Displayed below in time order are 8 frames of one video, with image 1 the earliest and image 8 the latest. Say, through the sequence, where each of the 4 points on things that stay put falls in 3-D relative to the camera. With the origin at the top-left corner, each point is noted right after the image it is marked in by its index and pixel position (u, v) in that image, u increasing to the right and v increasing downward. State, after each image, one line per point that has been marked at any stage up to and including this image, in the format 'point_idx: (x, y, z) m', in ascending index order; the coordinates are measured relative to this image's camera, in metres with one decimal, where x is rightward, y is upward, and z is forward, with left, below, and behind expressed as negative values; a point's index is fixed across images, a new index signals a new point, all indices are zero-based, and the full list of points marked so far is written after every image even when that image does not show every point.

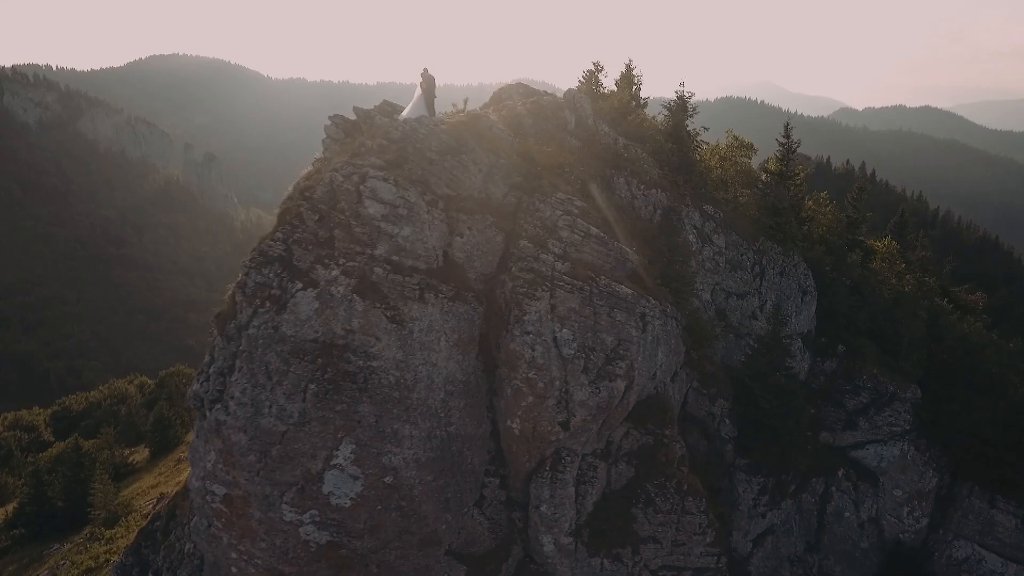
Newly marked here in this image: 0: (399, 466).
0: (-3.4, -5.3, +18.8) m
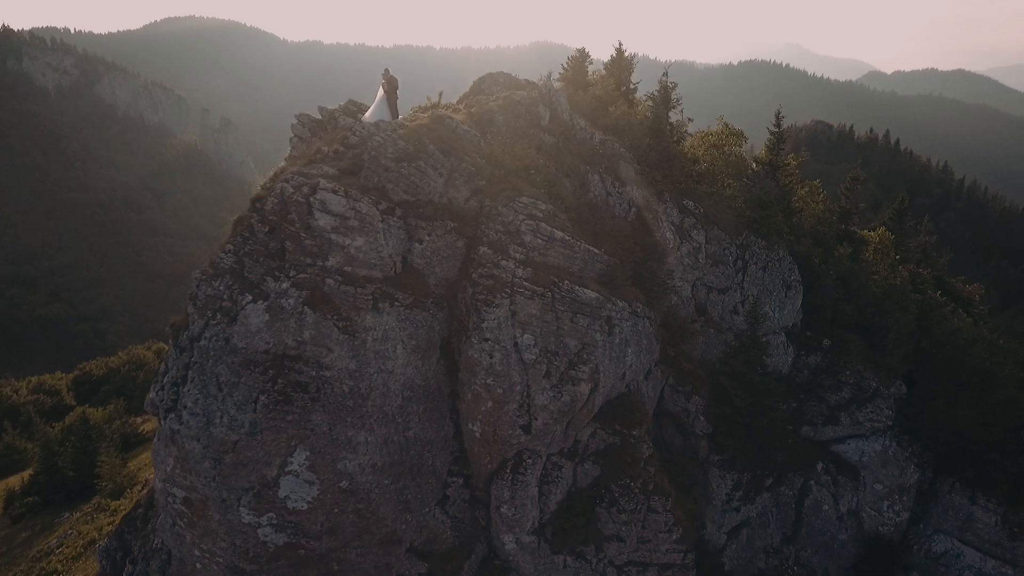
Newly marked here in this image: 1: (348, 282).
0: (-4.8, -5.6, +19.2) m
1: (-5.0, +0.1, +18.4) m
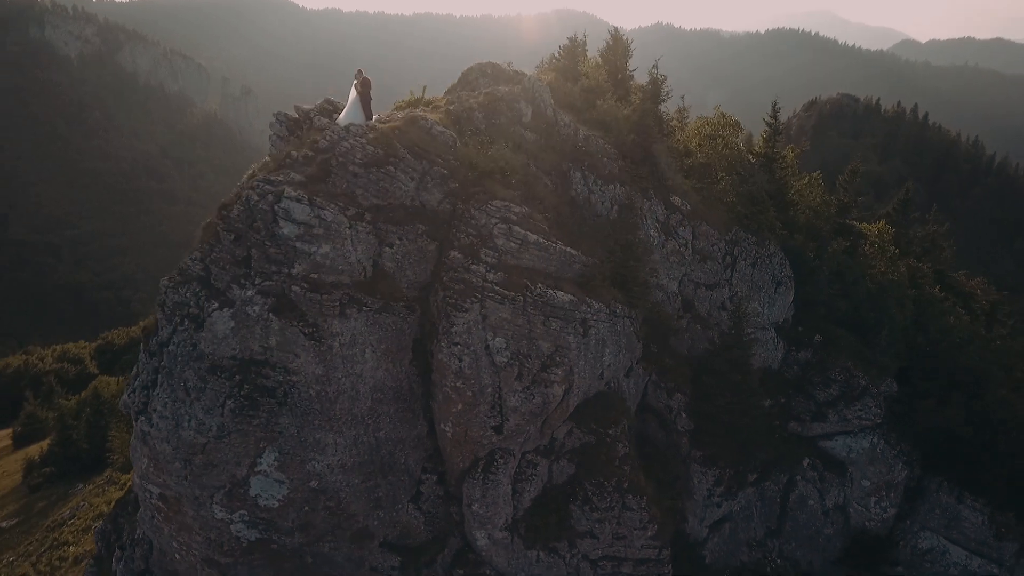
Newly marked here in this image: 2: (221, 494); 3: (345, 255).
0: (-5.9, -5.8, +19.7) m
1: (-6.0, -0.1, +18.7) m
2: (-8.7, -6.2, +18.9) m
3: (-5.1, +1.0, +19.1) m
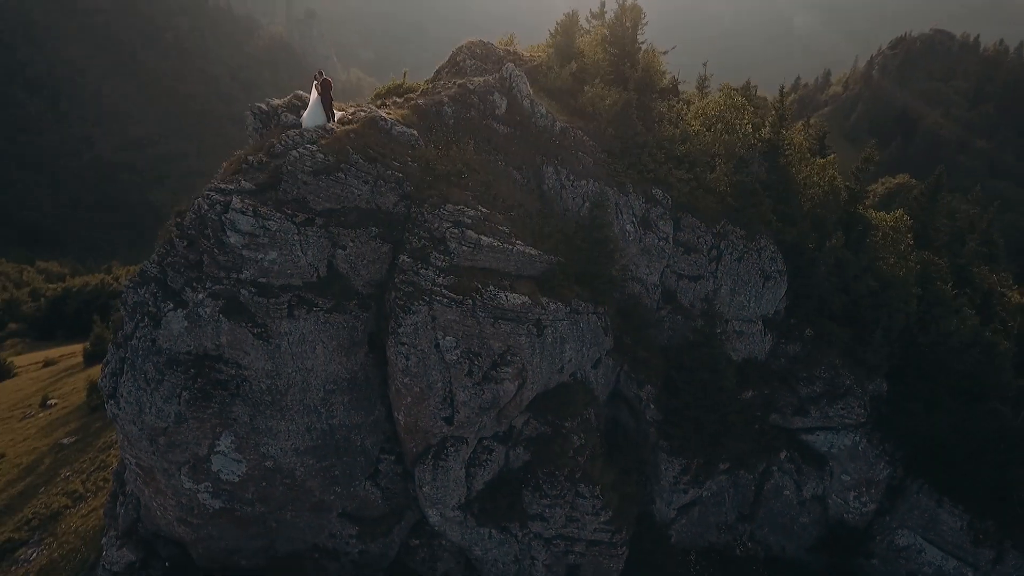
0: (-8.0, -5.7, +21.5) m
1: (-8.0, -0.2, +19.9) m
2: (-10.9, -6.1, +21.1) m
3: (-7.0, +0.9, +20.2) m
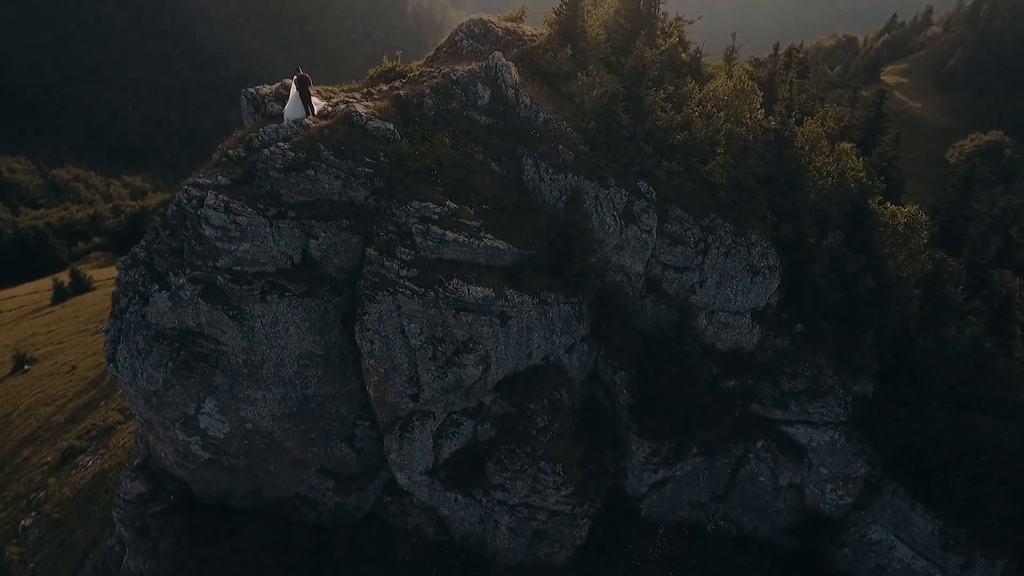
0: (-9.8, -5.0, +24.1) m
1: (-9.6, +0.3, +21.9) m
2: (-12.7, -5.2, +24.0) m
3: (-8.6, +1.3, +22.0) m
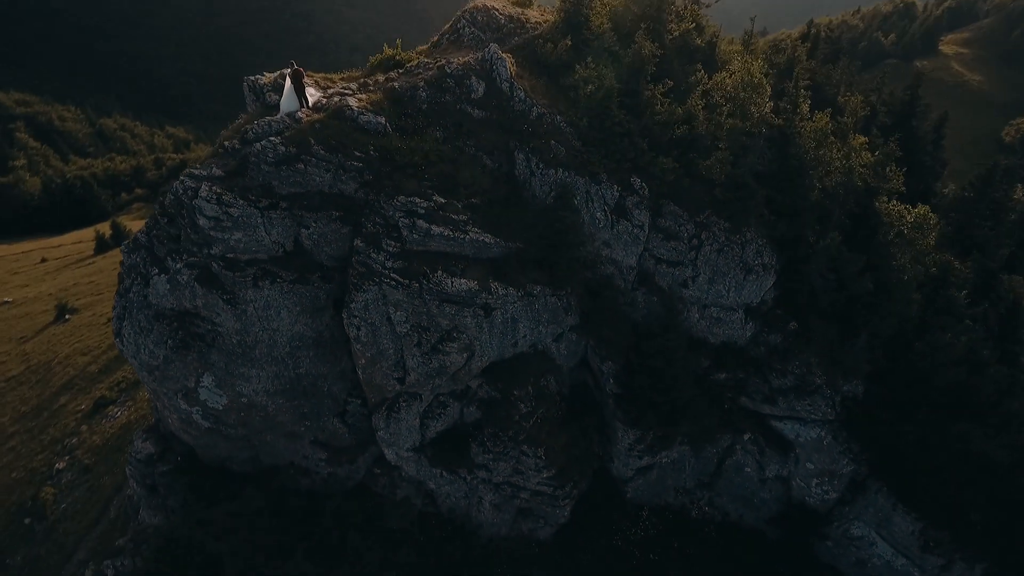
0: (-10.7, -4.3, +25.7) m
1: (-10.4, +0.8, +23.2) m
2: (-13.6, -4.4, +25.8) m
3: (-9.3, +1.8, +23.1) m
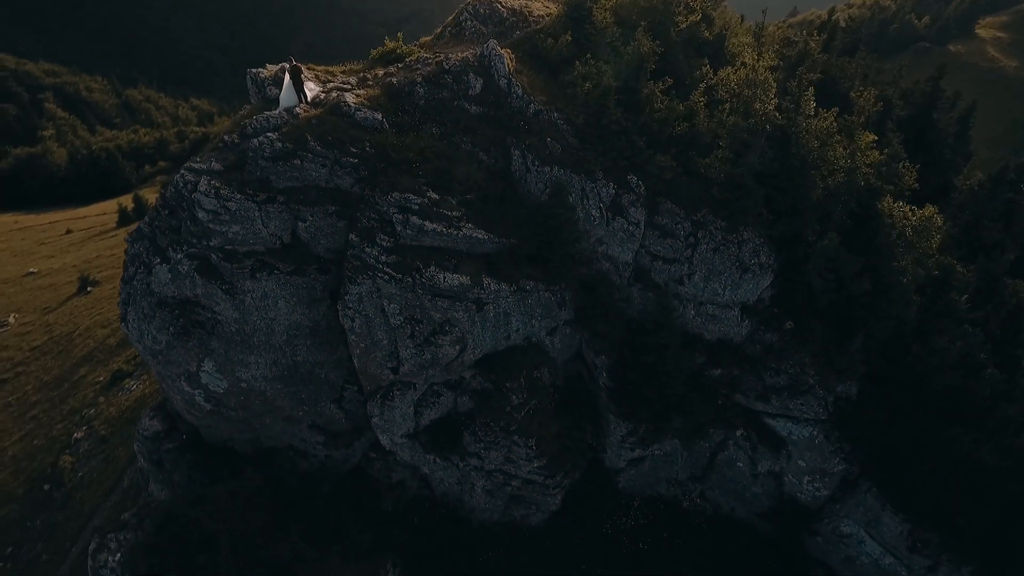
0: (-11.1, -3.8, +26.6) m
1: (-10.8, +1.2, +23.9) m
2: (-14.0, -3.9, +26.8) m
3: (-9.7, +2.2, +23.8) m
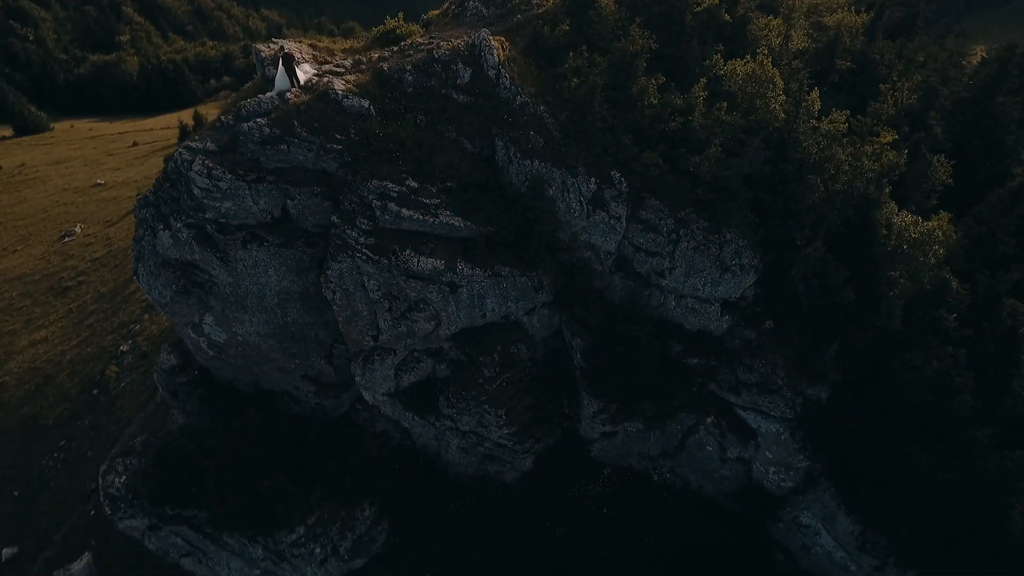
0: (-12.5, -2.2, +29.5) m
1: (-12.1, +2.5, +26.2) m
2: (-15.4, -1.9, +29.9) m
3: (-10.9, +3.3, +25.8) m
